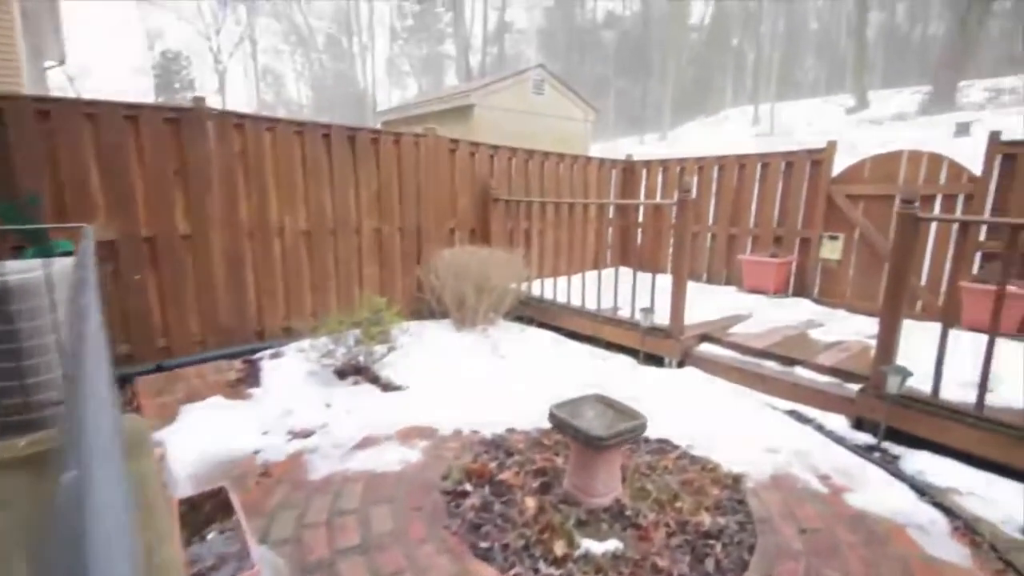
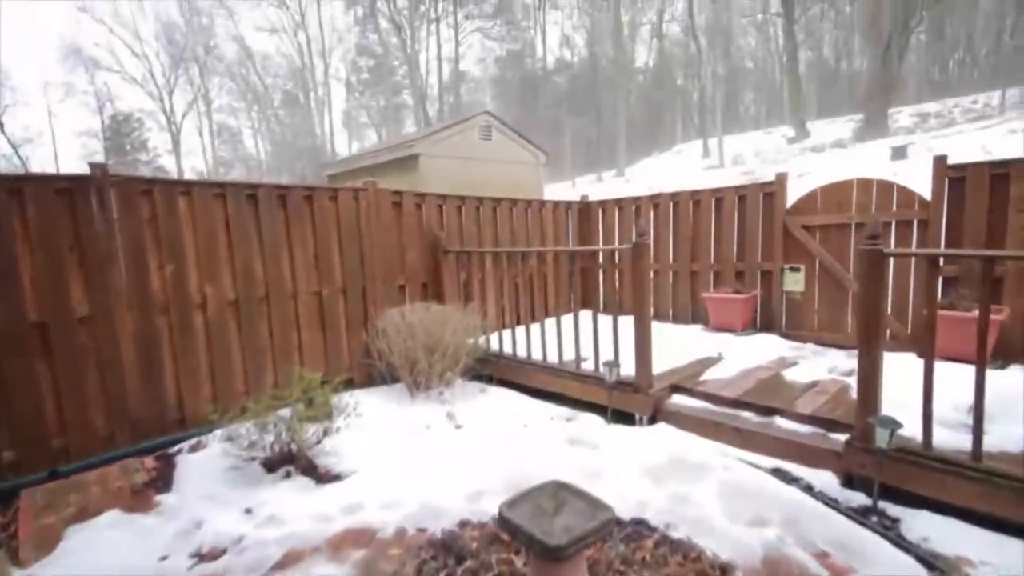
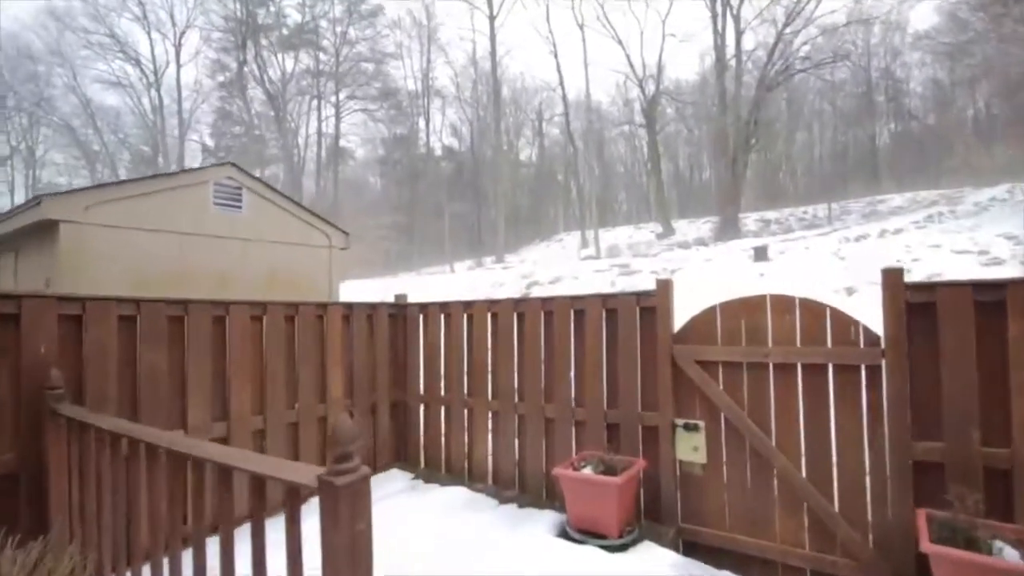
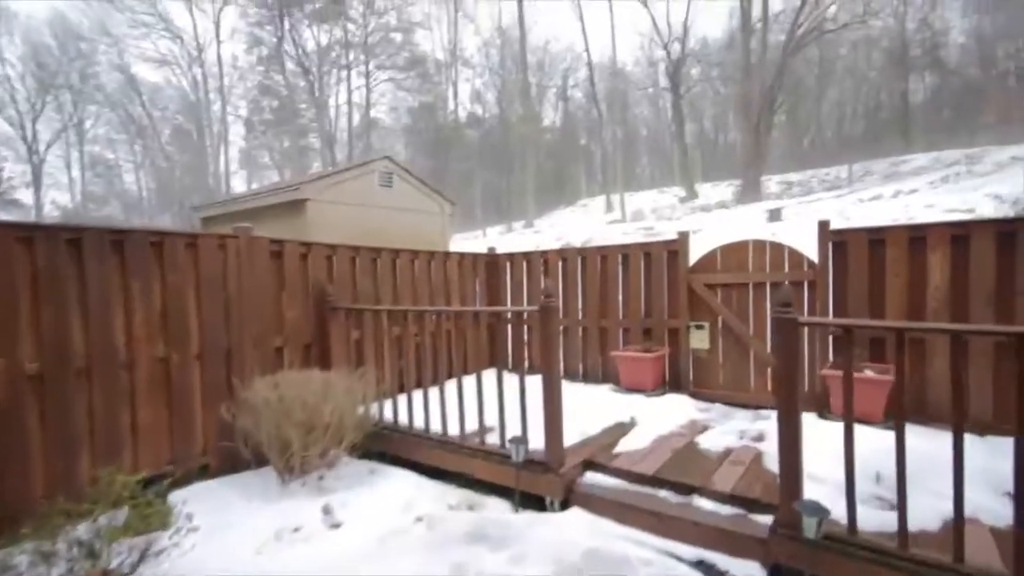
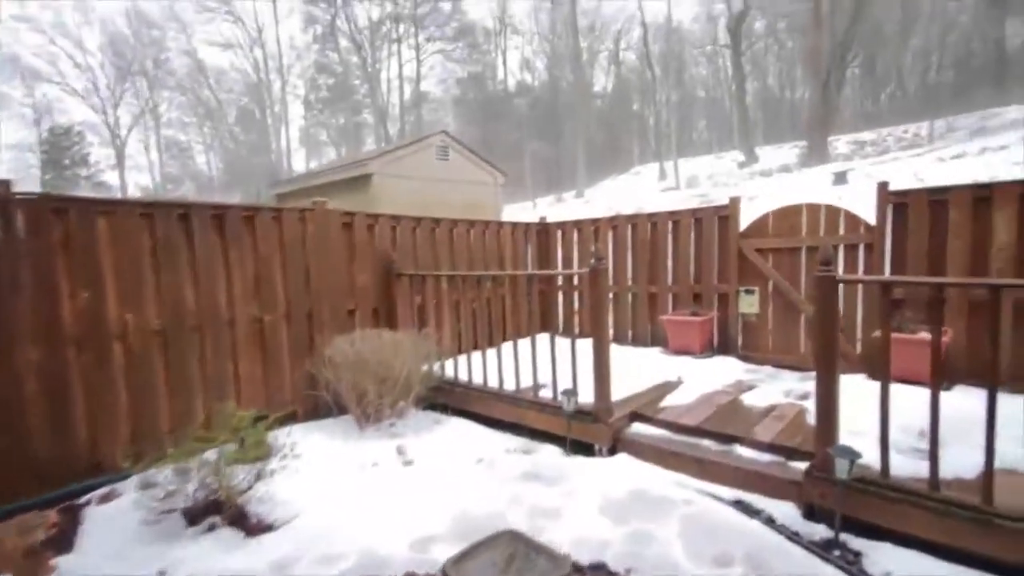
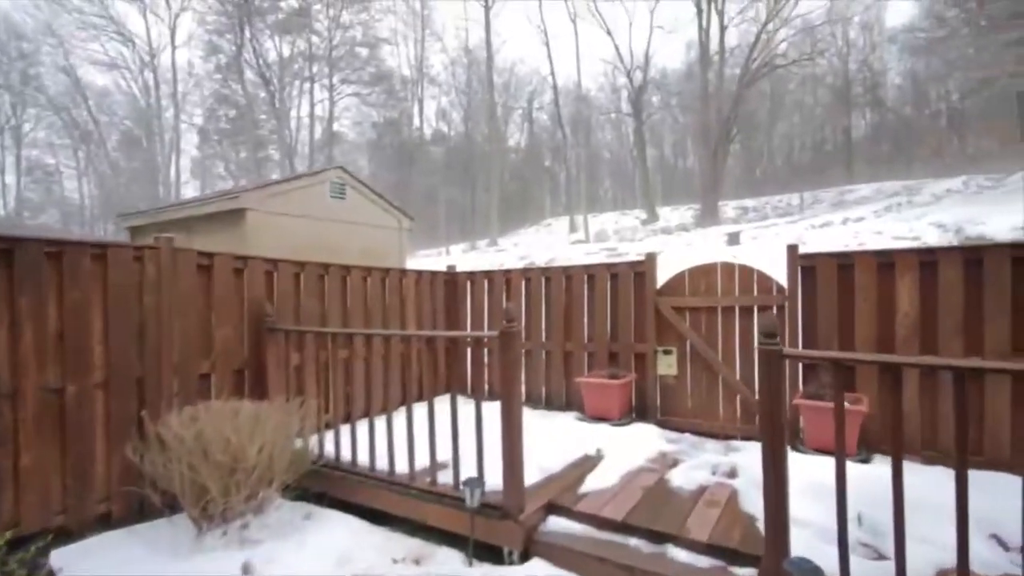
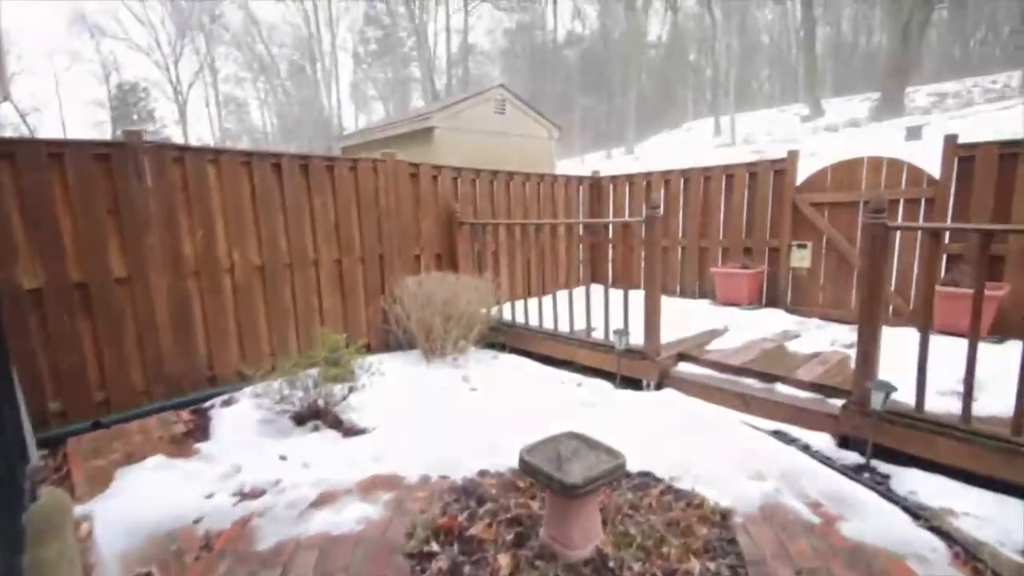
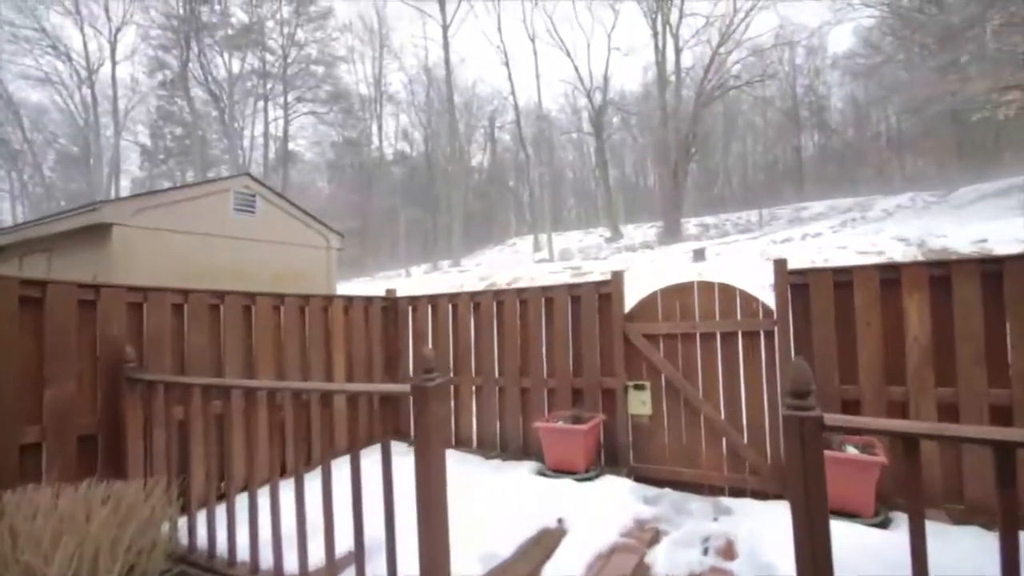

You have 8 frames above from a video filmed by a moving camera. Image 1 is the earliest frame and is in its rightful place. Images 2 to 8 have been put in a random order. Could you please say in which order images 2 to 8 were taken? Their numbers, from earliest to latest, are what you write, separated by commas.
7, 2, 5, 4, 6, 8, 3
